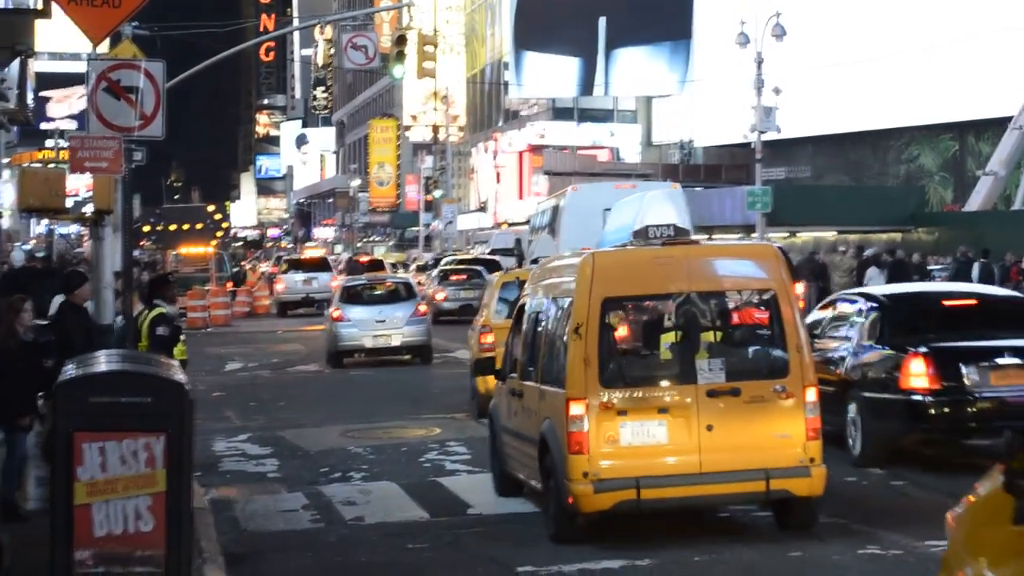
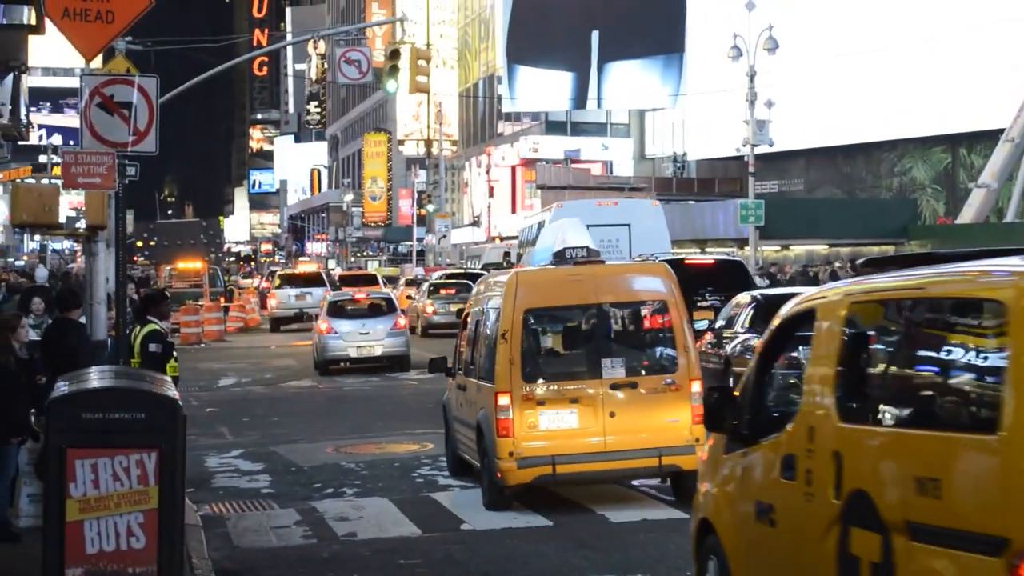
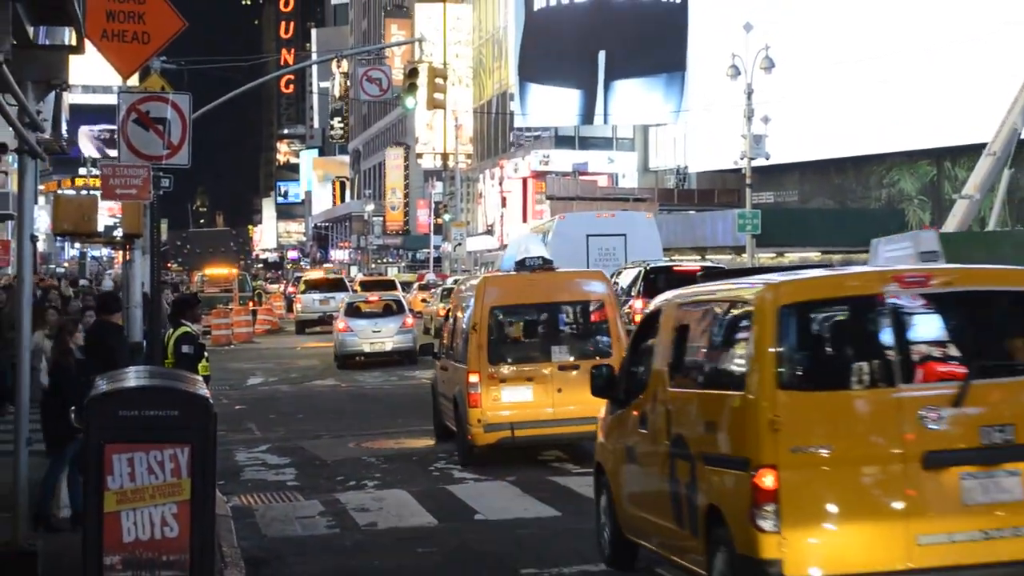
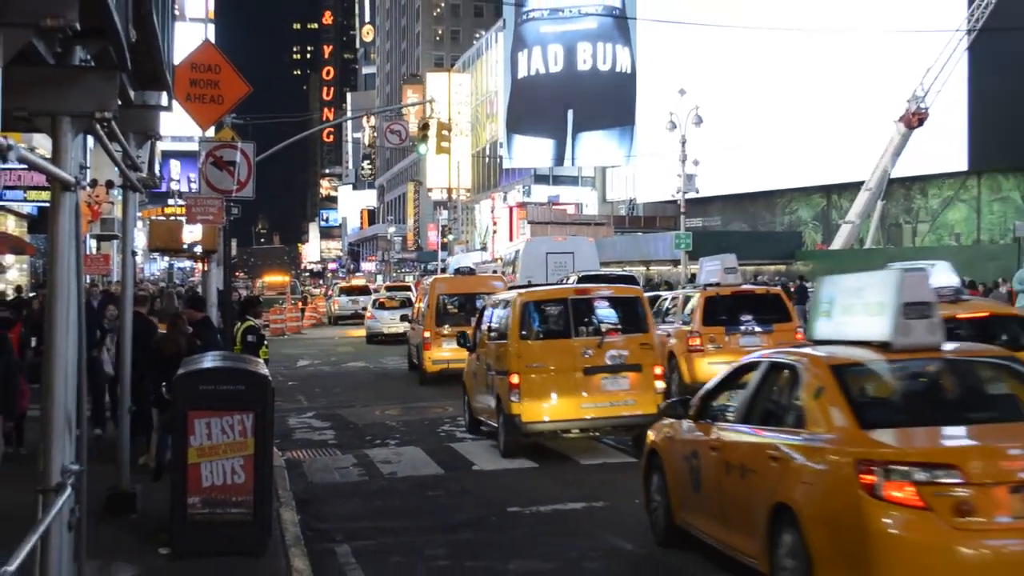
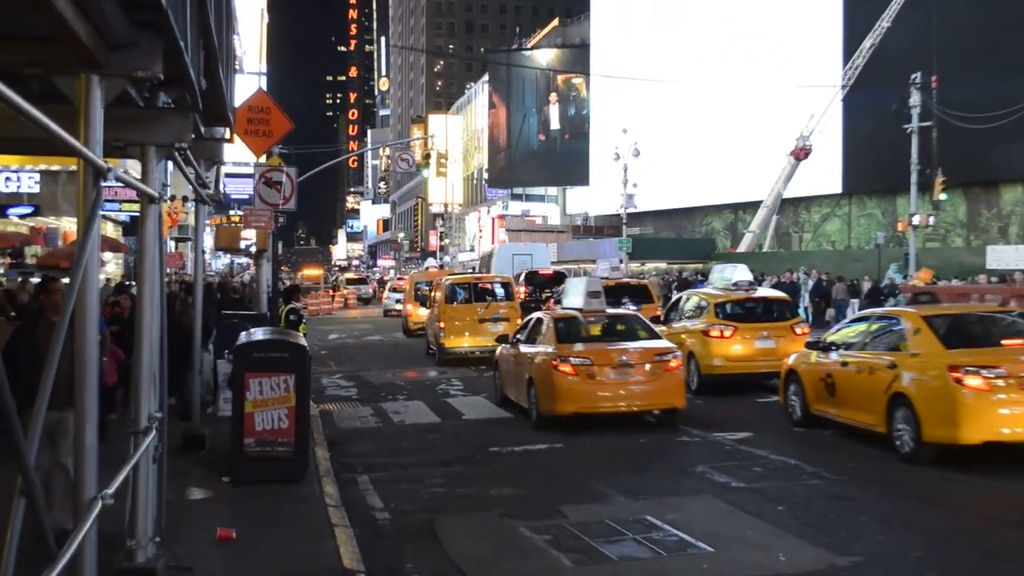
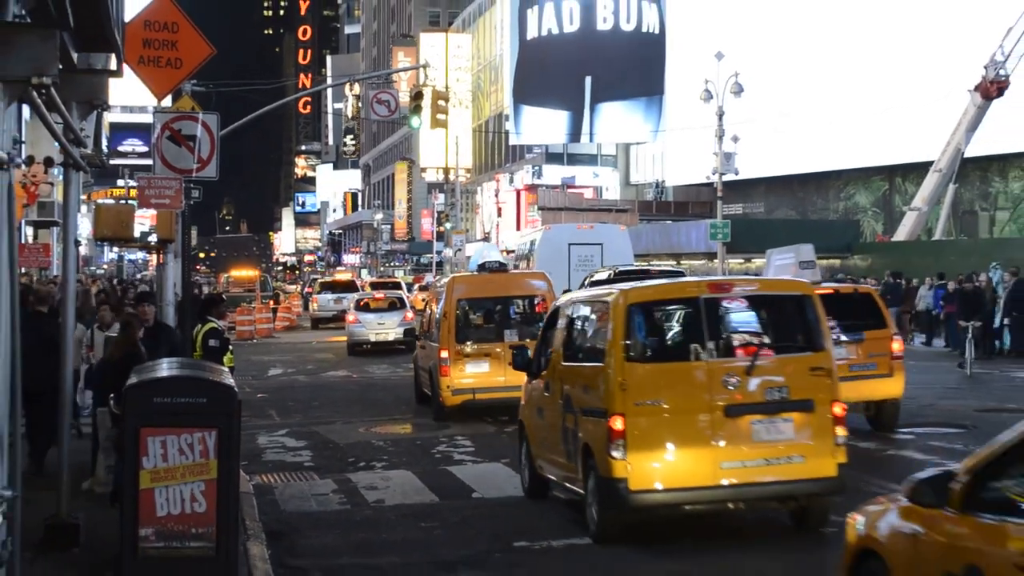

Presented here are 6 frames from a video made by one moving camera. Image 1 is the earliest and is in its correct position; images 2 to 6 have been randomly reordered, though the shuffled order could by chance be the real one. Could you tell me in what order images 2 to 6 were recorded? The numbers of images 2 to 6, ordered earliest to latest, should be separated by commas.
2, 3, 6, 4, 5
